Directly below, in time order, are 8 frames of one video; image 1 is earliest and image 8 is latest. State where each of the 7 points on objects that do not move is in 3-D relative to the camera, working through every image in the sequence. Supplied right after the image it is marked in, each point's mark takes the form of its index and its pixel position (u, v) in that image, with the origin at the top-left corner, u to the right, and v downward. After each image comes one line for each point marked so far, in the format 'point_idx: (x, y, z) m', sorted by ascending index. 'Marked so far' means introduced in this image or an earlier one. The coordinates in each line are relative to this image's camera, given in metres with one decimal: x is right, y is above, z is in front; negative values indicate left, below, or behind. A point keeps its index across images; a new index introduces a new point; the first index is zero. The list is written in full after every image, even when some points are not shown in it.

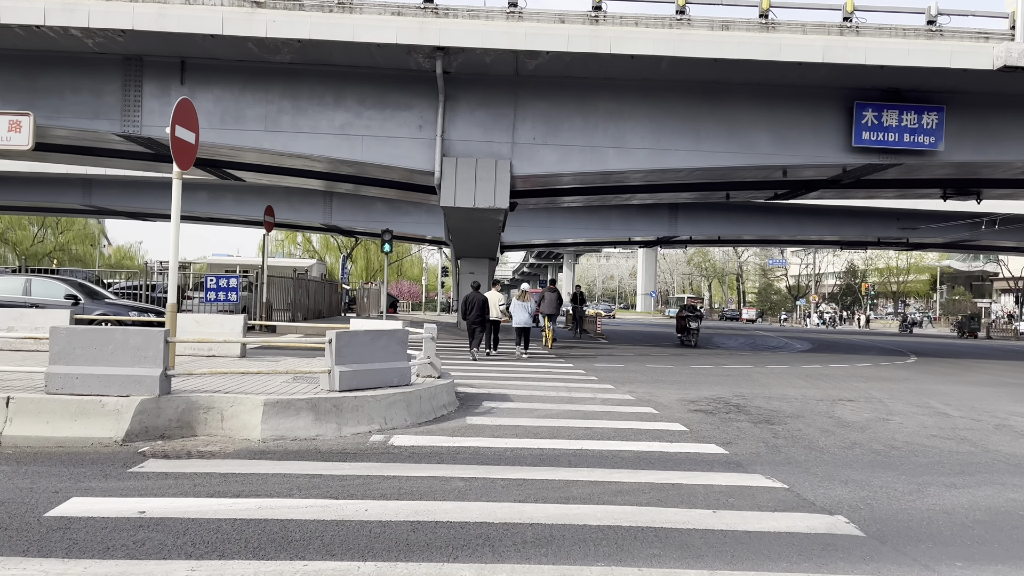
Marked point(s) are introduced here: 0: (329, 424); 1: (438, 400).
0: (-1.4, -1.0, +6.1) m
1: (-0.7, -1.0, +7.3) m
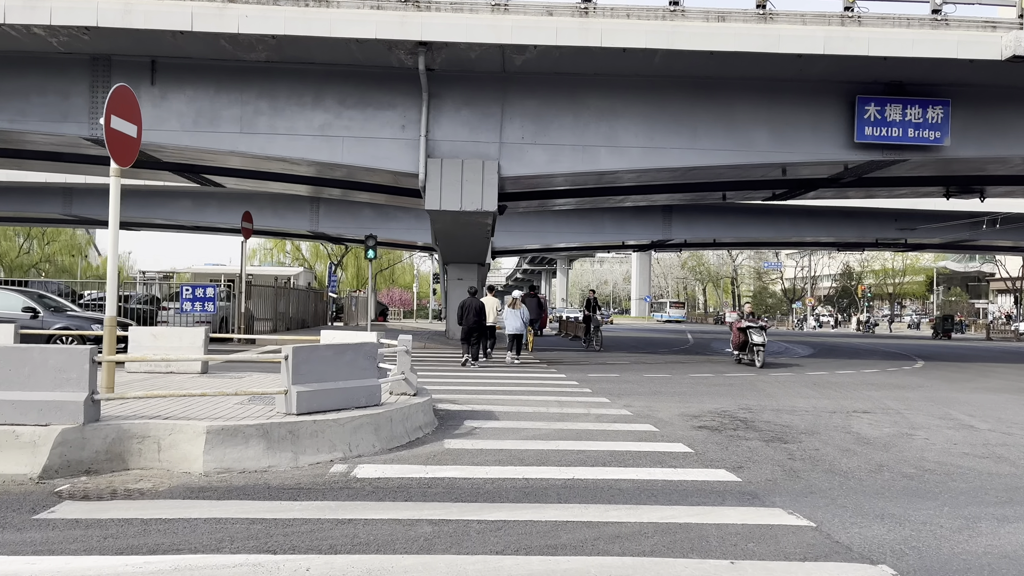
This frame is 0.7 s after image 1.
0: (-1.5, -1.1, +5.3) m
1: (-0.8, -1.1, +6.5) m
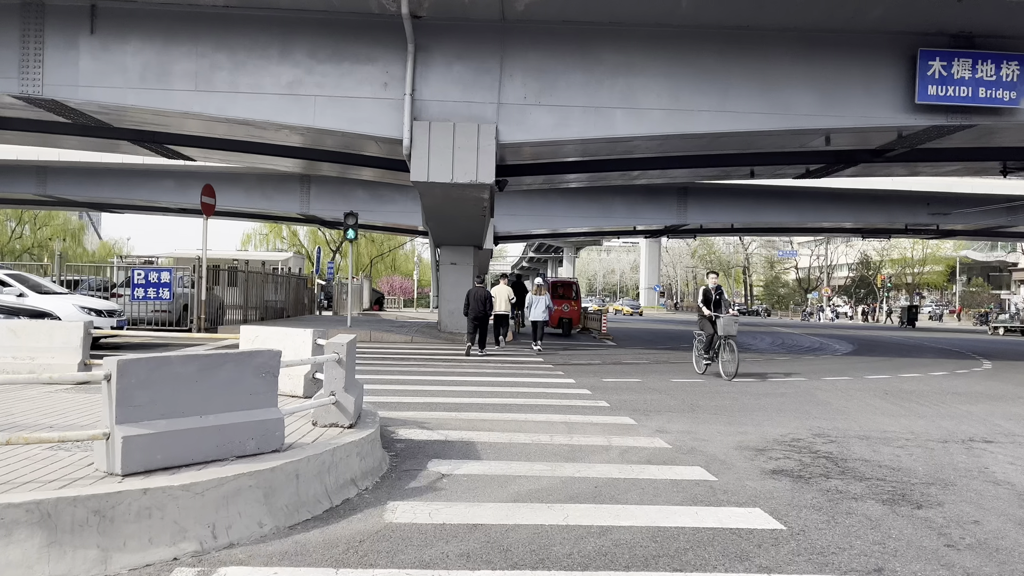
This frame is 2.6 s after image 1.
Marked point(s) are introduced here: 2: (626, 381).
0: (-1.6, -1.0, +3.0) m
1: (-0.9, -1.0, +4.2) m
2: (+1.4, -1.1, +9.7) m
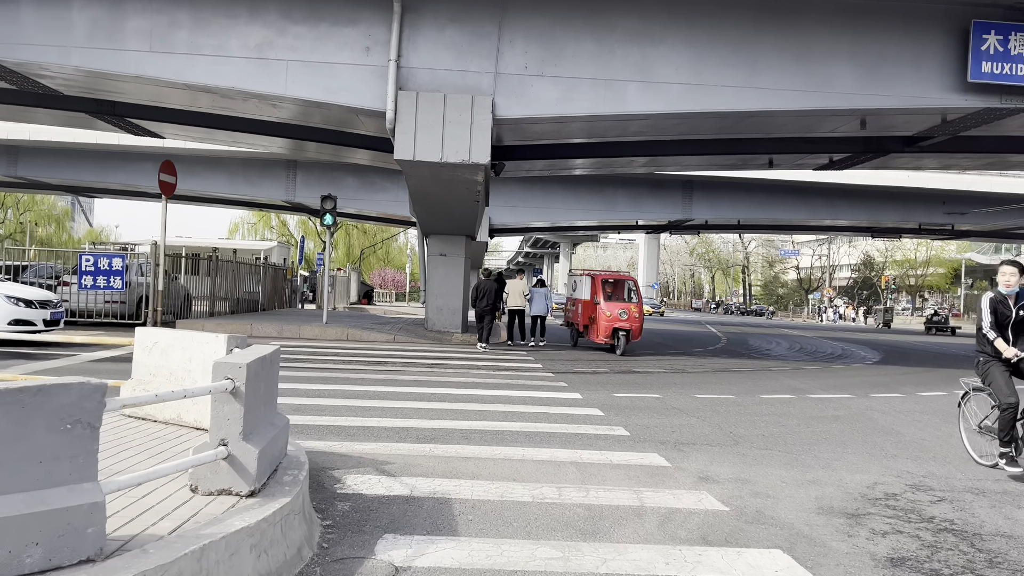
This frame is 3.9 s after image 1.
0: (-1.6, -0.9, +1.4) m
1: (-0.9, -0.9, +2.5) m
2: (+1.3, -1.1, +8.1) m
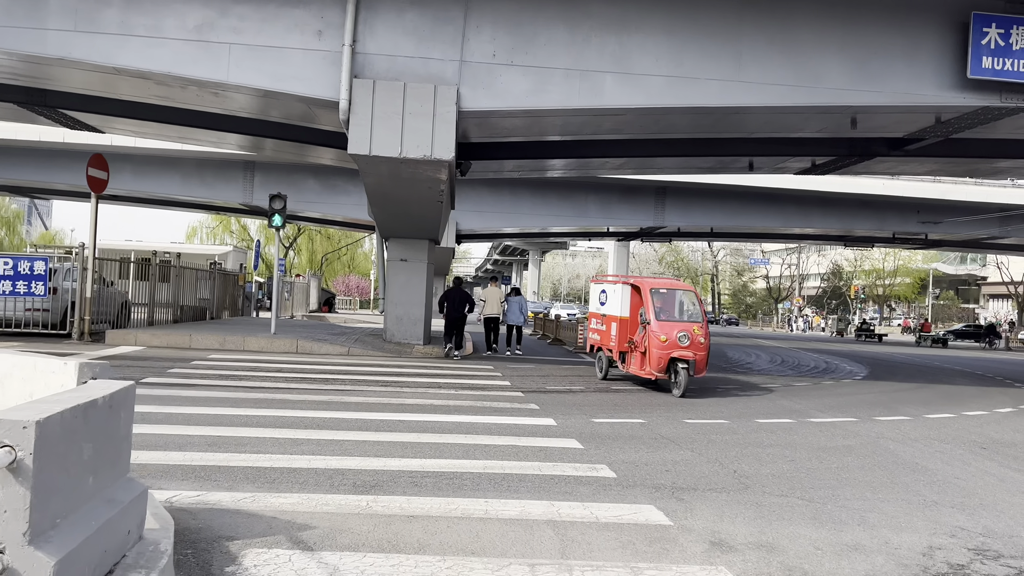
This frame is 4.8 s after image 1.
0: (-1.7, -0.9, +0.2) m
1: (-1.0, -0.9, +1.4) m
2: (+1.0, -1.2, +7.1) m
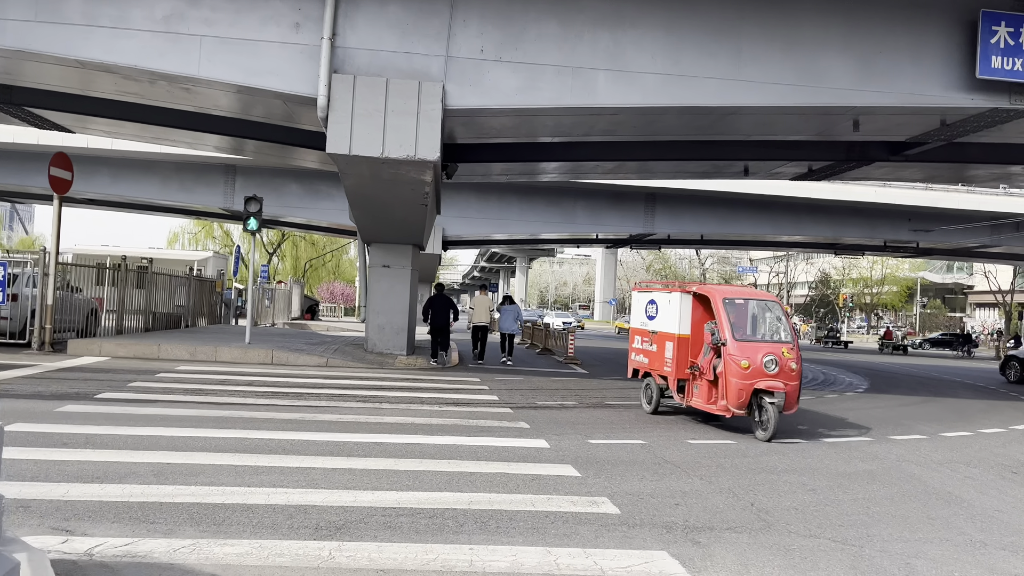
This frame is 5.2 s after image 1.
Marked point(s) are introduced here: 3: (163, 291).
0: (-1.7, -1.0, -0.4) m
1: (-1.0, -1.0, +0.8) m
2: (+0.9, -1.3, +6.5) m
3: (-7.9, -0.1, +18.4) m
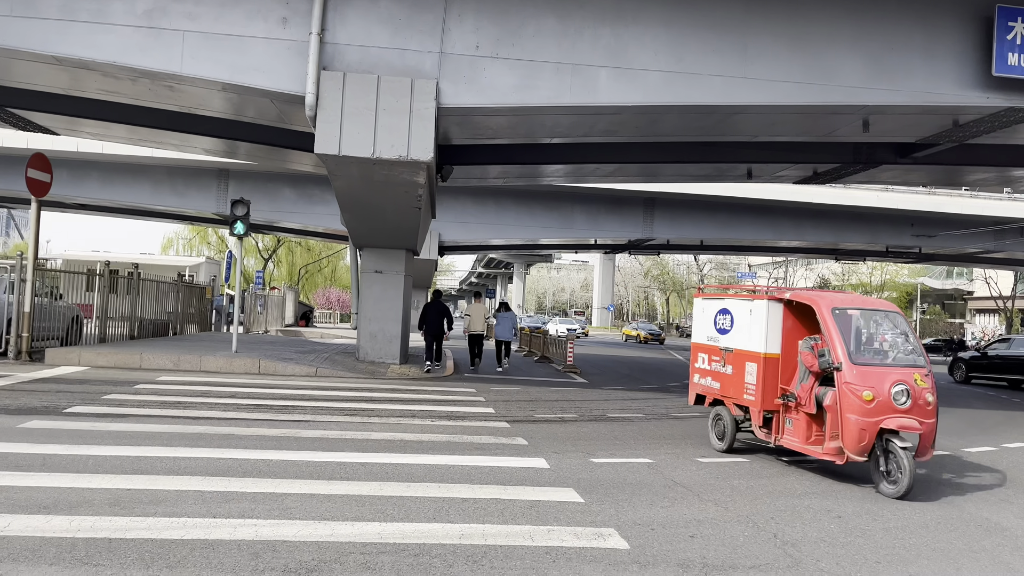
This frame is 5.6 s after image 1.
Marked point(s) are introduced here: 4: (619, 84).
0: (-1.7, -1.0, -0.9) m
1: (-1.0, -1.0, +0.3) m
2: (+0.9, -1.3, +6.0) m
3: (-8.0, -0.2, +17.9) m
4: (+1.4, +2.6, +10.5) m
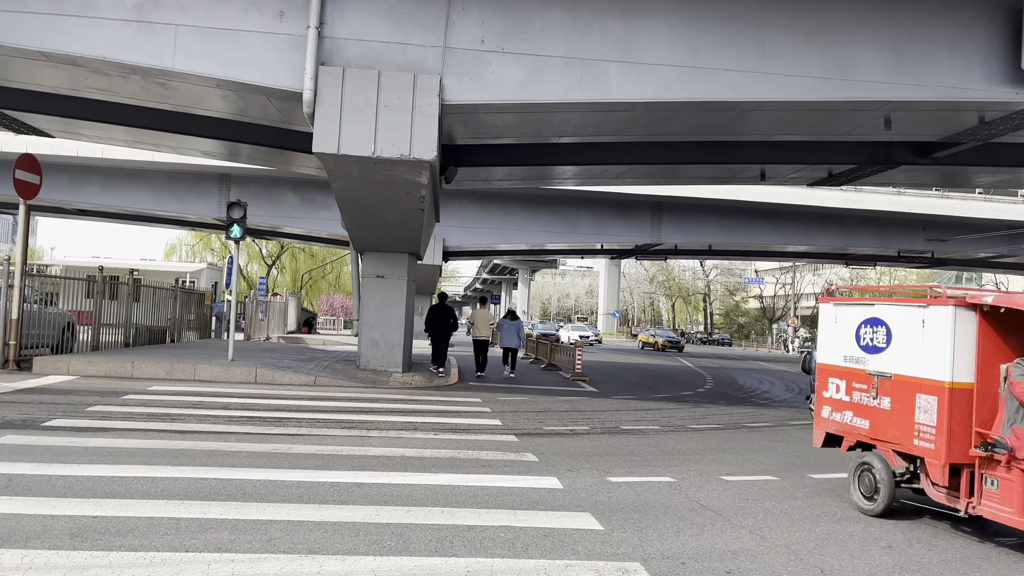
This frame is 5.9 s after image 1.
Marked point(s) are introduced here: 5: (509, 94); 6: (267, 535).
0: (-1.6, -0.9, -1.3) m
1: (-1.0, -0.9, -0.1) m
2: (+0.9, -1.3, +5.5) m
3: (-7.9, -0.4, +17.5) m
4: (+1.5, +2.6, +10.0) m
5: (0.0, +2.4, +9.9) m
6: (-1.2, -1.2, +4.0) m
